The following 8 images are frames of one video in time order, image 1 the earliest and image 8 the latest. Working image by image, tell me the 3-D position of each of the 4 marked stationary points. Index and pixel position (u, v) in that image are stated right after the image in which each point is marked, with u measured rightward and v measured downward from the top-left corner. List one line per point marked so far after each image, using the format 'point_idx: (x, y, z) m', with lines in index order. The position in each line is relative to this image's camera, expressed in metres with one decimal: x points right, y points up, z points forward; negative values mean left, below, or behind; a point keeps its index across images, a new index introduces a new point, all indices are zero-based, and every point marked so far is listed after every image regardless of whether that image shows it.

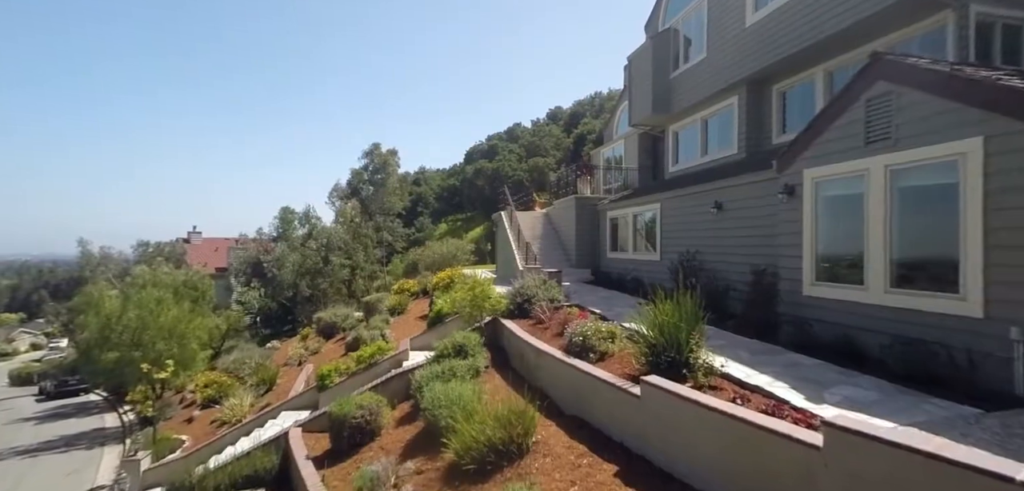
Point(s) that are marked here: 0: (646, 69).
0: (+4.5, +6.0, +16.0) m
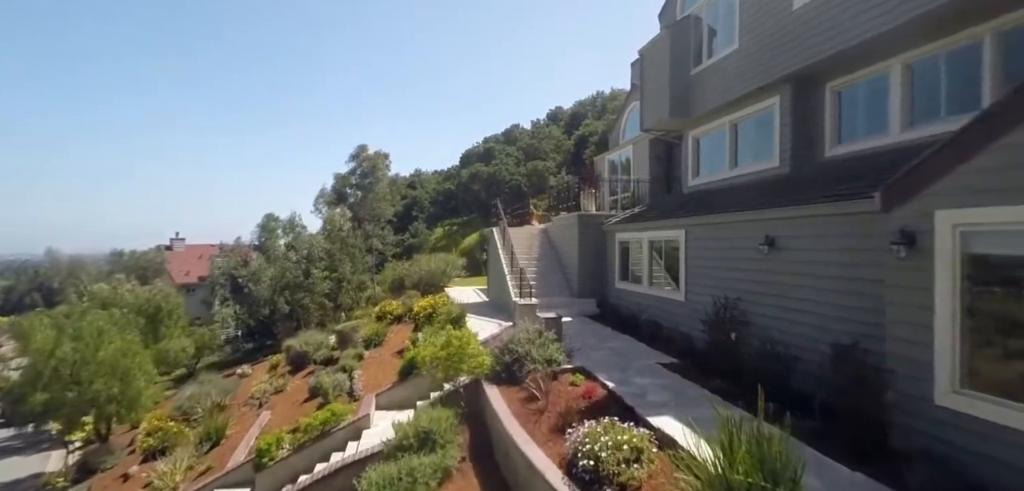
0: (+4.3, +5.3, +13.6) m
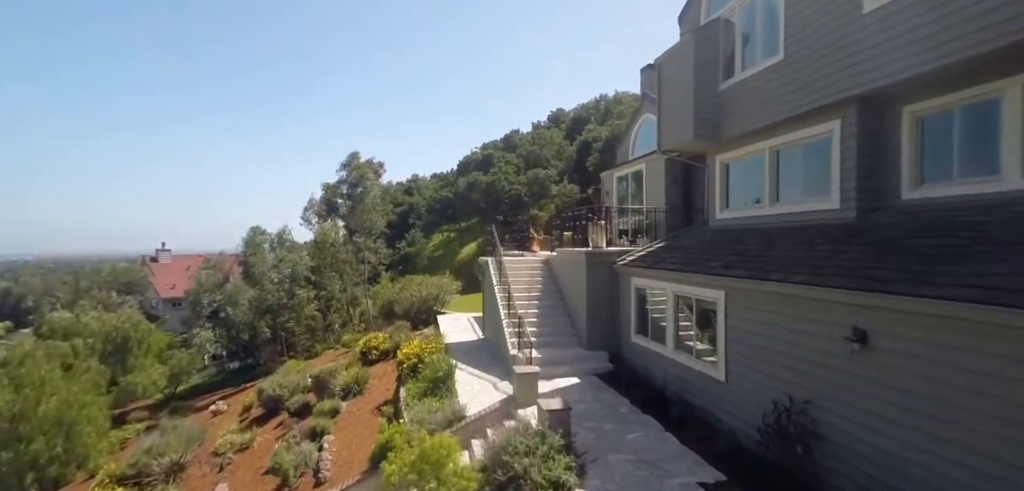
0: (+4.2, +4.2, +11.6) m
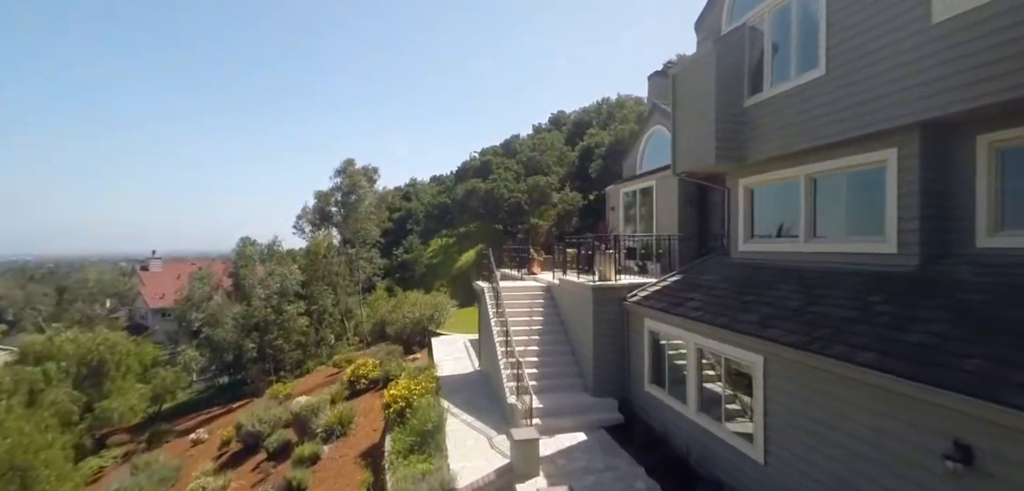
0: (+4.2, +3.4, +10.3) m
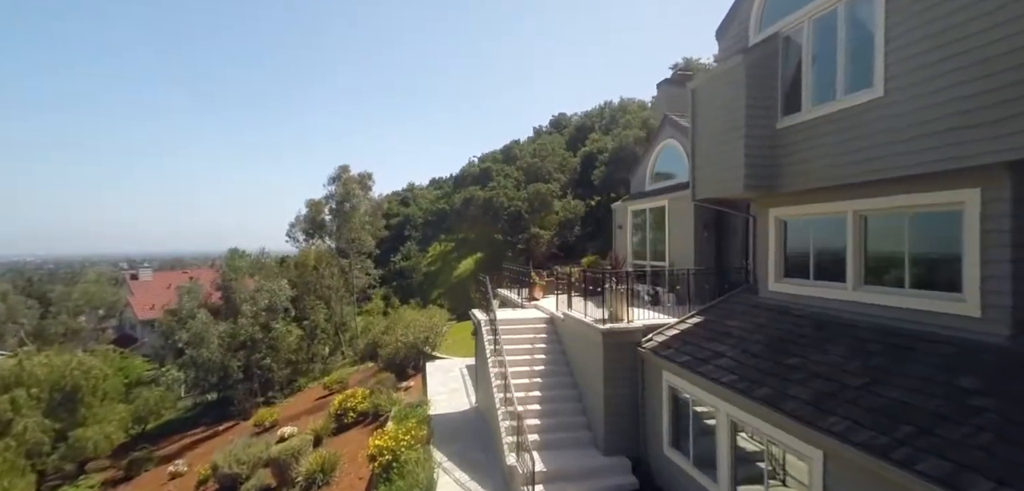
0: (+4.1, +2.7, +9.1) m
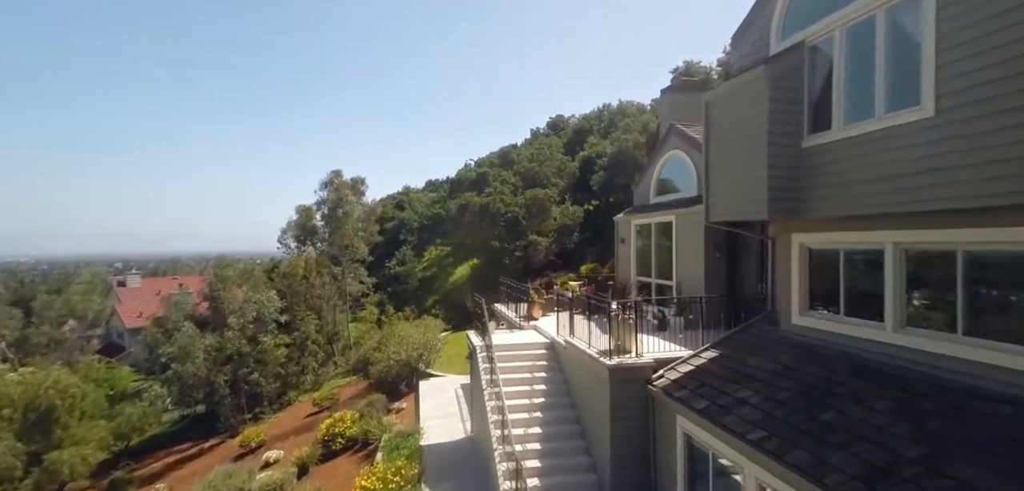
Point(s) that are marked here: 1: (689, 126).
0: (+4.1, +2.2, +8.3) m
1: (+5.5, +3.7, +14.6) m
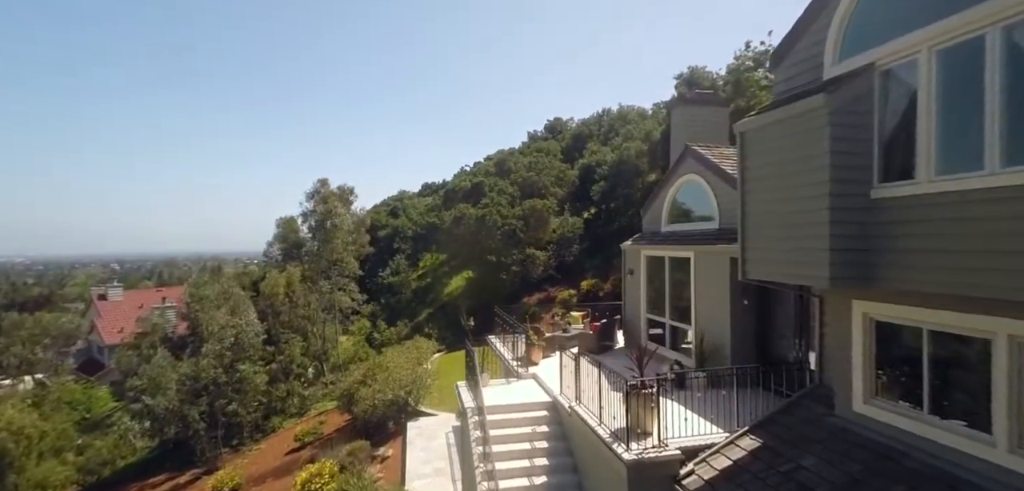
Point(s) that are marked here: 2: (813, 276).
0: (+4.0, +1.2, +6.7) m
1: (+5.4, +2.7, +13.0) m
2: (+4.1, -0.4, +6.3) m
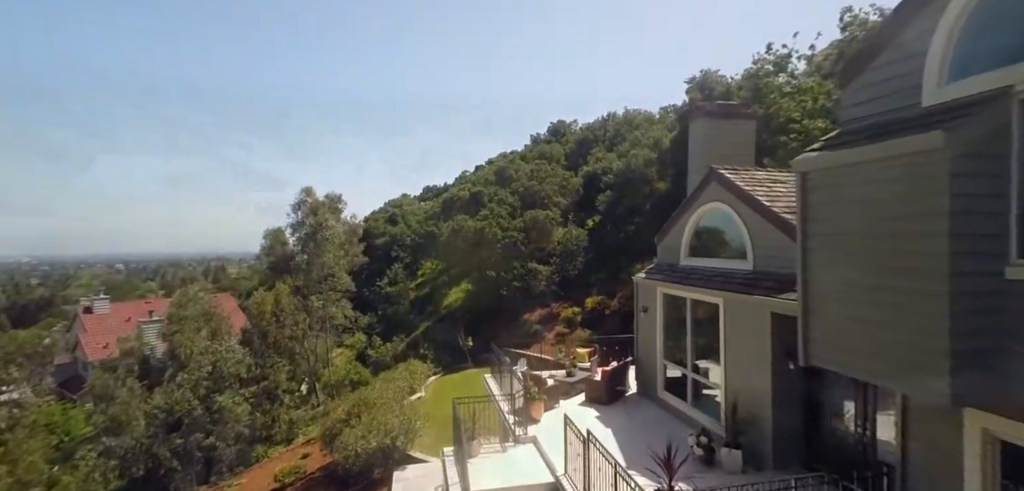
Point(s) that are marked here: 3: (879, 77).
0: (+3.9, +0.2, +4.9) m
1: (+5.3, +1.8, +11.2) m
2: (+4.0, -1.3, +4.5) m
3: (+4.4, +2.2, +6.0) m
